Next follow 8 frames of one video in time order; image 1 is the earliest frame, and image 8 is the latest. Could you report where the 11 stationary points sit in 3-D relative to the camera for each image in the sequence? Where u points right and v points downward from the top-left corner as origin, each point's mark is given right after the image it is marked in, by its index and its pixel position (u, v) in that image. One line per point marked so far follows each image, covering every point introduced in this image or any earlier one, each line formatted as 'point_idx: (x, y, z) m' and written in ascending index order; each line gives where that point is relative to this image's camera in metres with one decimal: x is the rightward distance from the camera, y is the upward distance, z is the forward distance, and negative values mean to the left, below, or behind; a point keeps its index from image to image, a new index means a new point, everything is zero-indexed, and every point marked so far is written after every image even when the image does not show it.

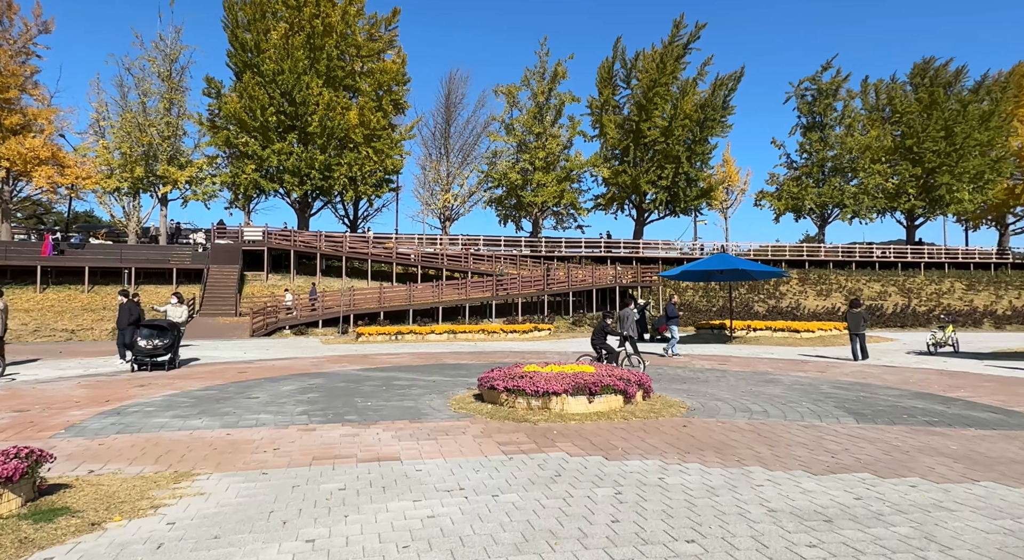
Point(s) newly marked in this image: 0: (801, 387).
0: (+3.4, -1.3, +8.0) m
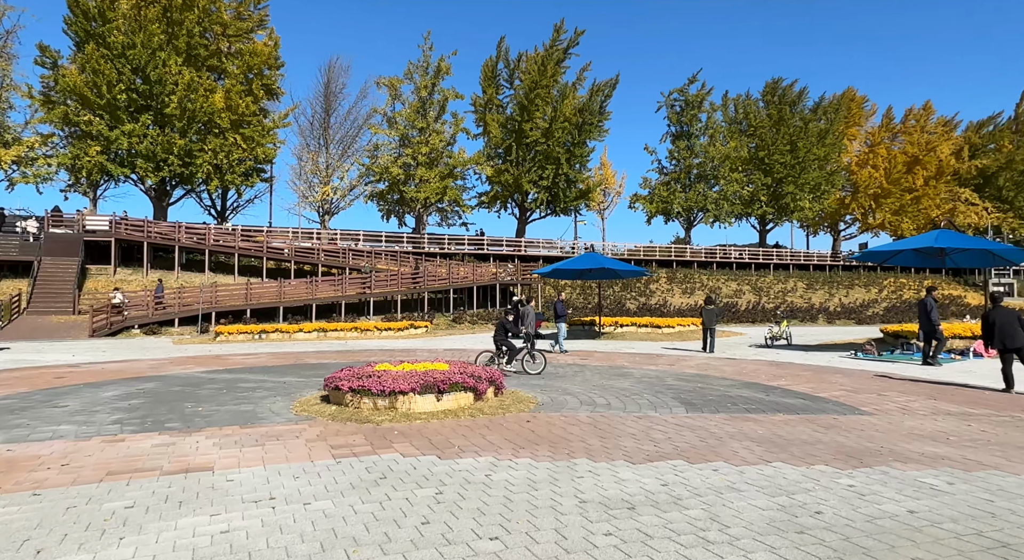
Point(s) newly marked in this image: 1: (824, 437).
0: (+1.8, -1.3, +8.6) m
1: (+2.3, -1.2, +5.0) m
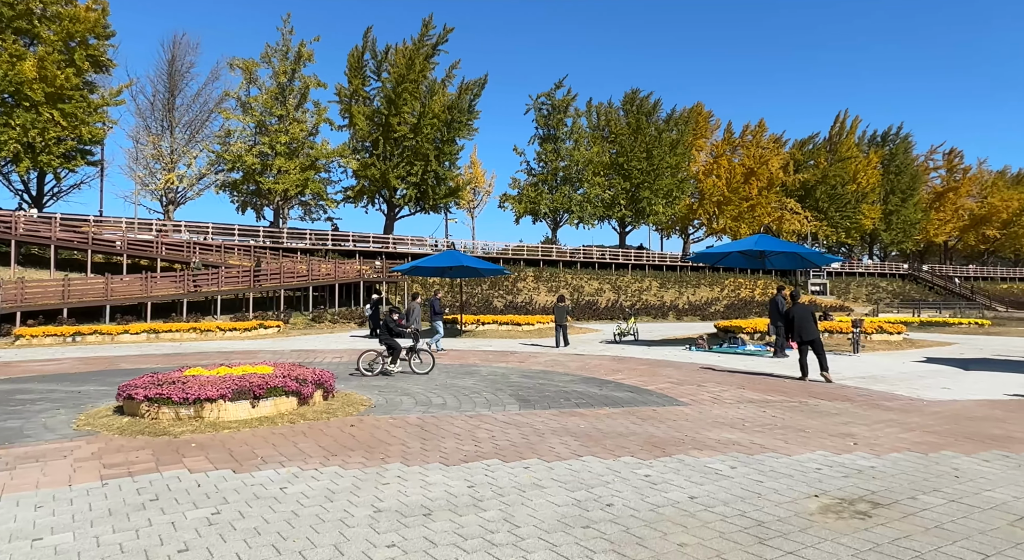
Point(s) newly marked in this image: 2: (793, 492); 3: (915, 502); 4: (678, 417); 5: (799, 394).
0: (-0.2, -1.3, +8.8) m
1: (+1.0, -1.2, +5.3) m
2: (+1.5, -1.1, +3.6) m
3: (+2.2, -1.2, +3.7) m
4: (+1.5, -1.2, +6.2) m
5: (+3.9, -1.5, +9.2) m
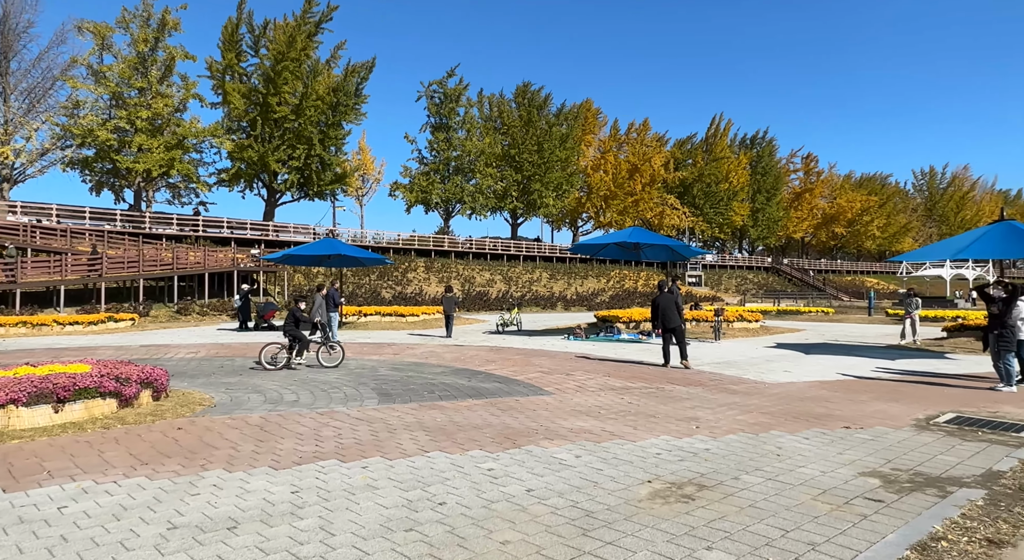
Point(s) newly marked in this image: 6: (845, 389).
0: (-1.9, -1.1, +8.5) m
1: (-0.1, -1.1, +5.3) m
2: (+0.6, -1.1, +3.8) m
3: (+1.3, -1.2, +3.9) m
4: (+0.2, -1.2, +6.3) m
5: (+2.1, -1.4, +9.7) m
6: (+4.8, -1.5, +9.7) m
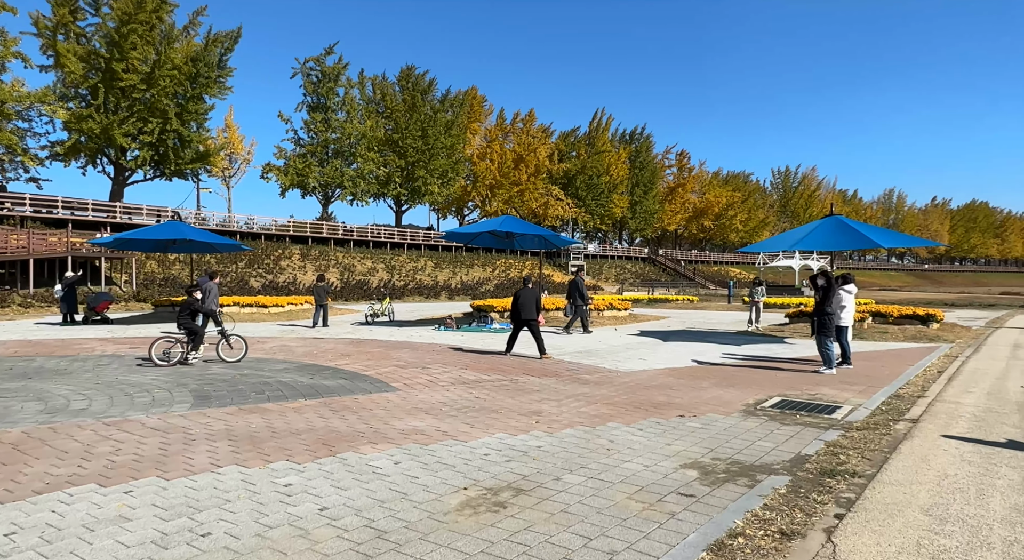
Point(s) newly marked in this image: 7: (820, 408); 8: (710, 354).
0: (-3.7, -1.0, +7.8) m
1: (-1.4, -1.1, +5.0) m
2: (-0.4, -1.1, +3.5) m
3: (+0.3, -1.2, +3.8) m
4: (-1.2, -1.1, +6.0) m
5: (0.0, -1.3, +9.6) m
6: (+2.6, -1.4, +10.1) m
7: (+3.7, -1.5, +8.0) m
8: (+4.2, -1.6, +14.2) m
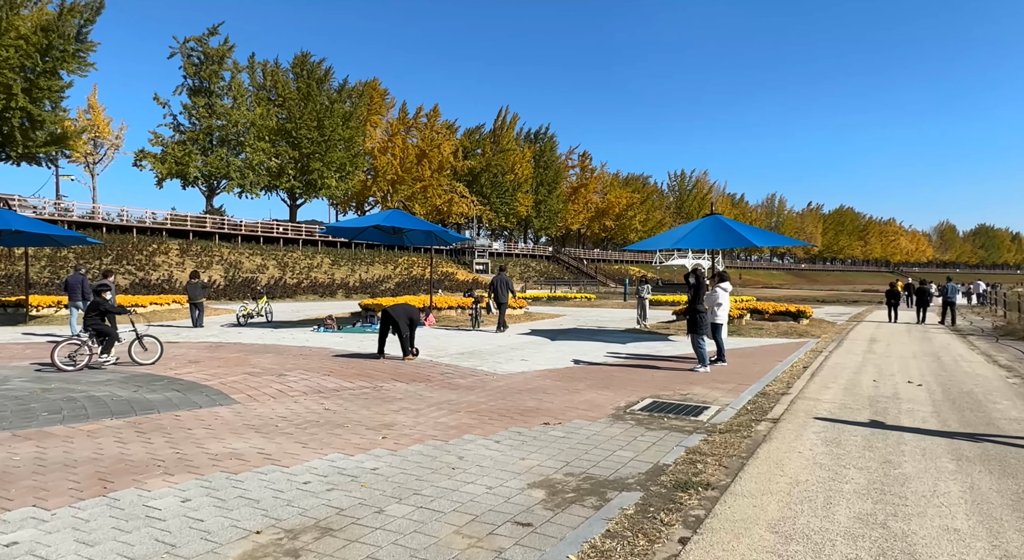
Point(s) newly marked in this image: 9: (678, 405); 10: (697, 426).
0: (-5.2, -1.0, +6.6) m
1: (-2.5, -1.1, +4.2) m
2: (-1.2, -1.1, +3.0) m
3: (-0.7, -1.2, +3.3) m
4: (-2.4, -1.1, +5.2) m
5: (-1.8, -1.3, +9.0) m
6: (+0.8, -1.4, +9.9) m
7: (+2.1, -1.5, +8.0) m
8: (+1.7, -1.5, +14.2) m
9: (+2.0, -1.5, +8.1) m
10: (+1.9, -1.5, +6.9) m
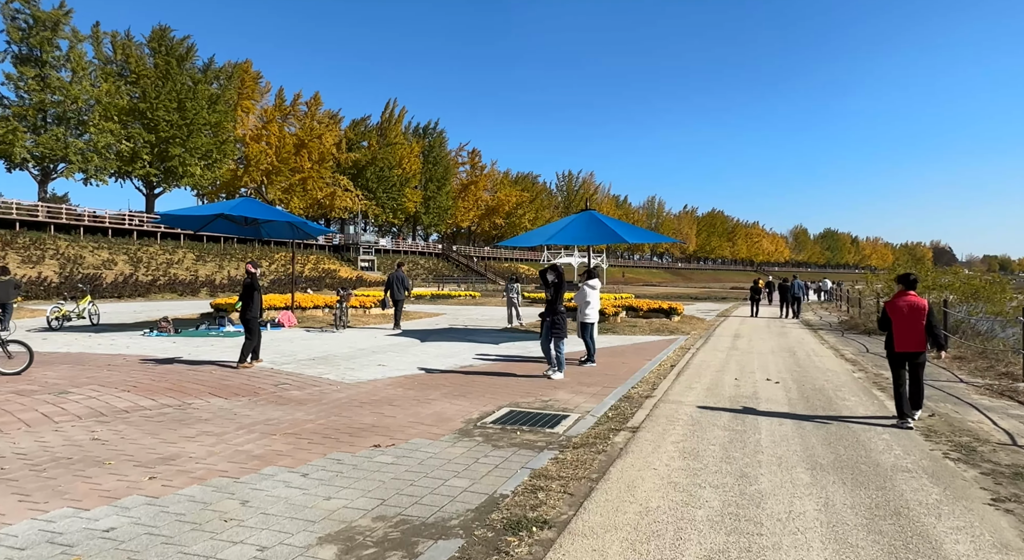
0: (-6.6, -1.0, +4.8) m
1: (-3.5, -1.1, +2.9) m
2: (-2.1, -1.1, +1.8) m
3: (-1.6, -1.2, +2.3) m
4: (-3.6, -1.1, +3.9) m
5: (-3.6, -1.3, +7.7) m
6: (-1.3, -1.4, +9.0) m
7: (+0.4, -1.5, +7.3) m
8: (-1.0, -1.5, +13.4) m
9: (+0.3, -1.5, +7.4) m
10: (+0.4, -1.5, +6.3) m
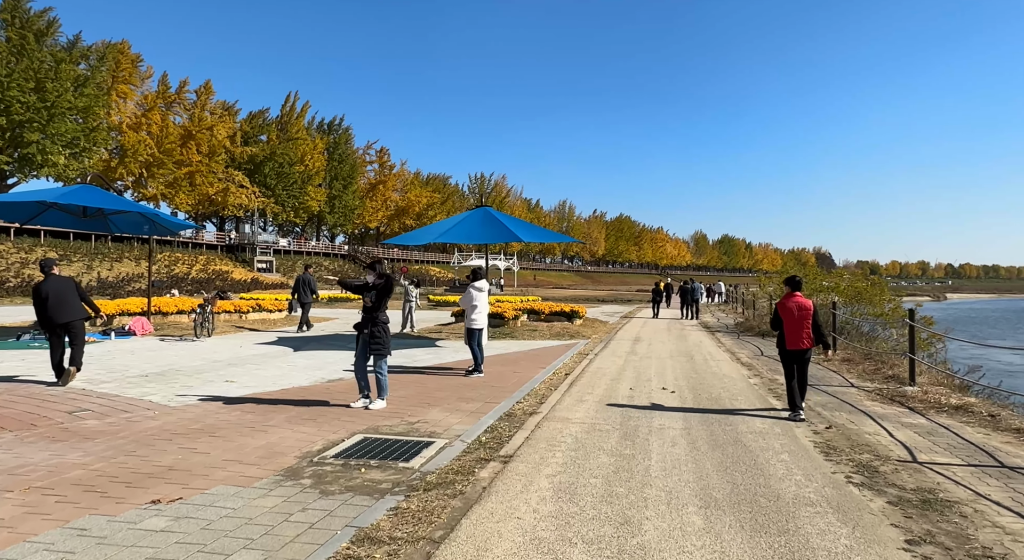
0: (-7.5, -1.0, +2.8) m
1: (-4.2, -1.1, +1.2) m
2: (-2.7, -1.1, +0.4) m
3: (-2.2, -1.2, +0.9) m
4: (-4.5, -1.1, +2.2) m
5: (-5.0, -1.3, +6.0) m
6: (-2.8, -1.4, +7.6) m
7: (-1.0, -1.5, +6.2) m
8: (-3.2, -1.5, +12.0) m
9: (-1.1, -1.5, +6.3) m
10: (-0.8, -1.5, +5.1) m
